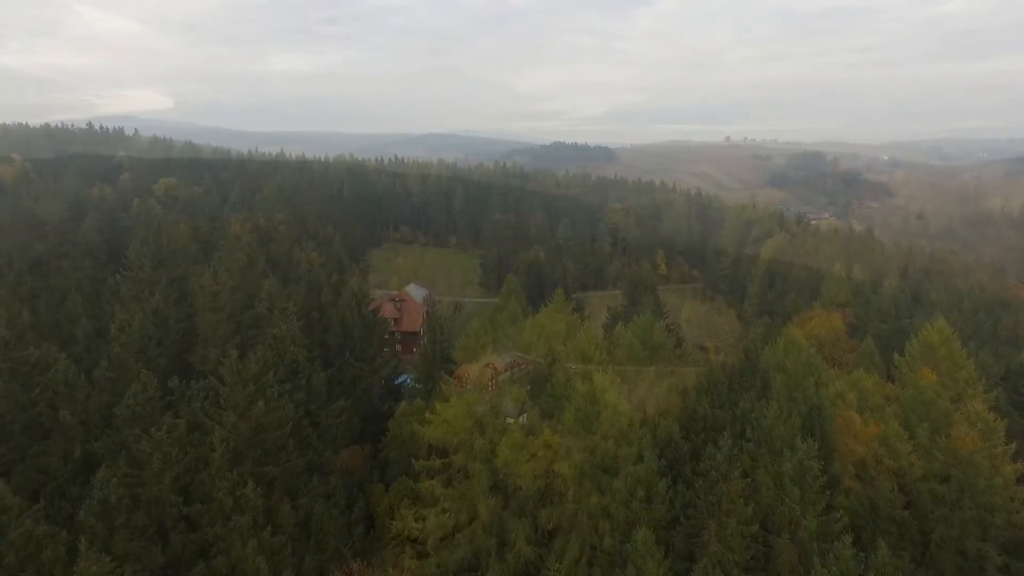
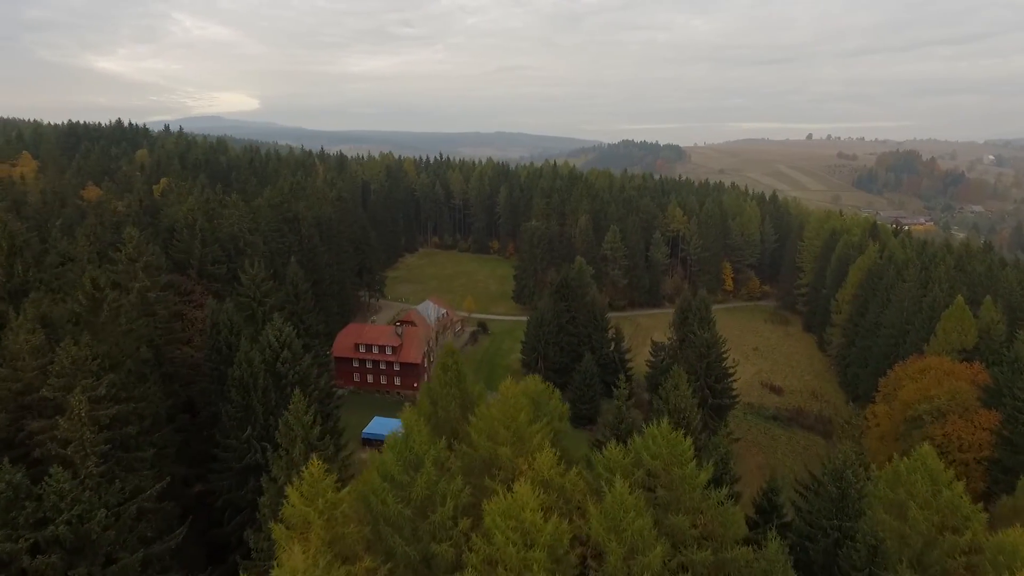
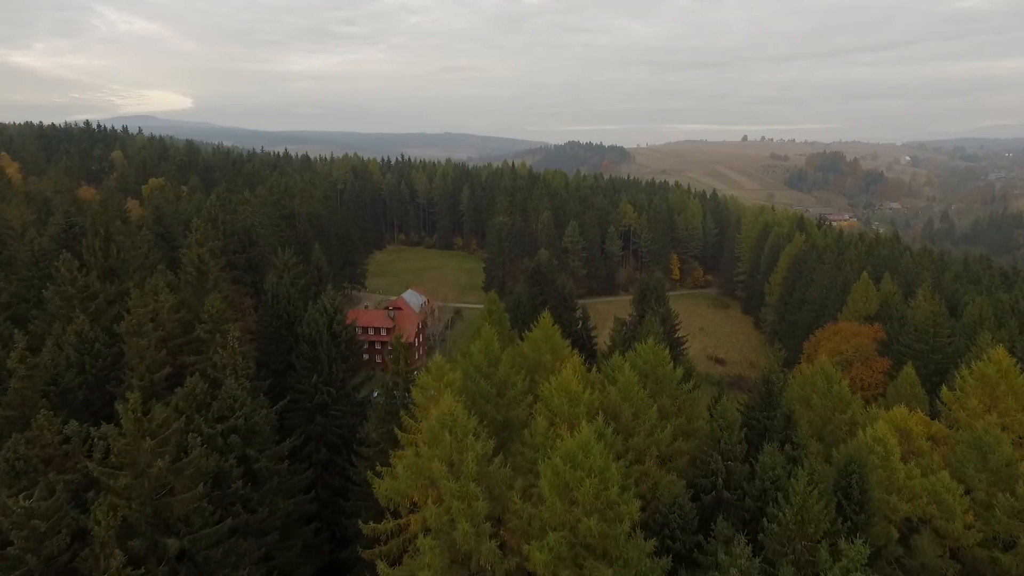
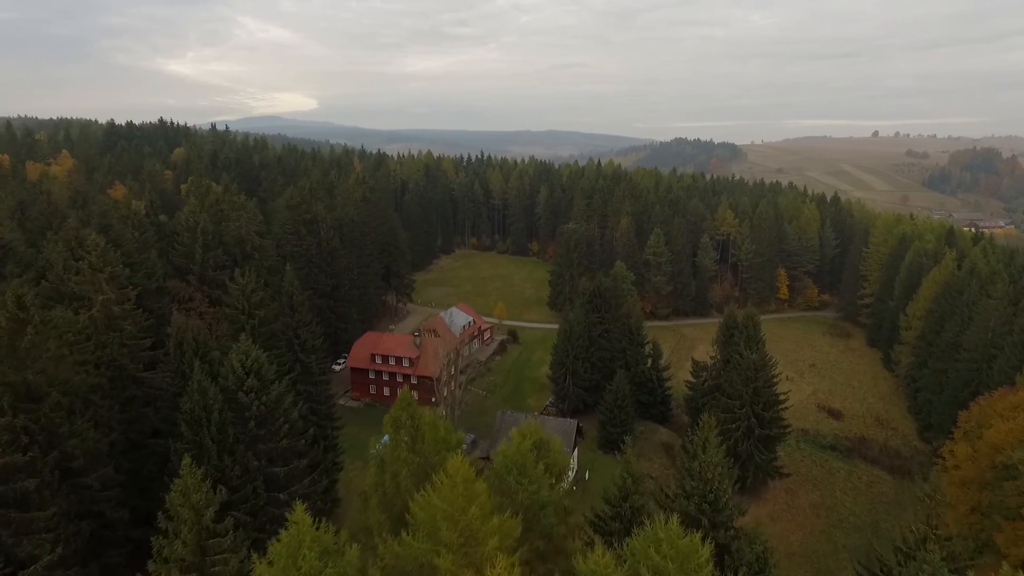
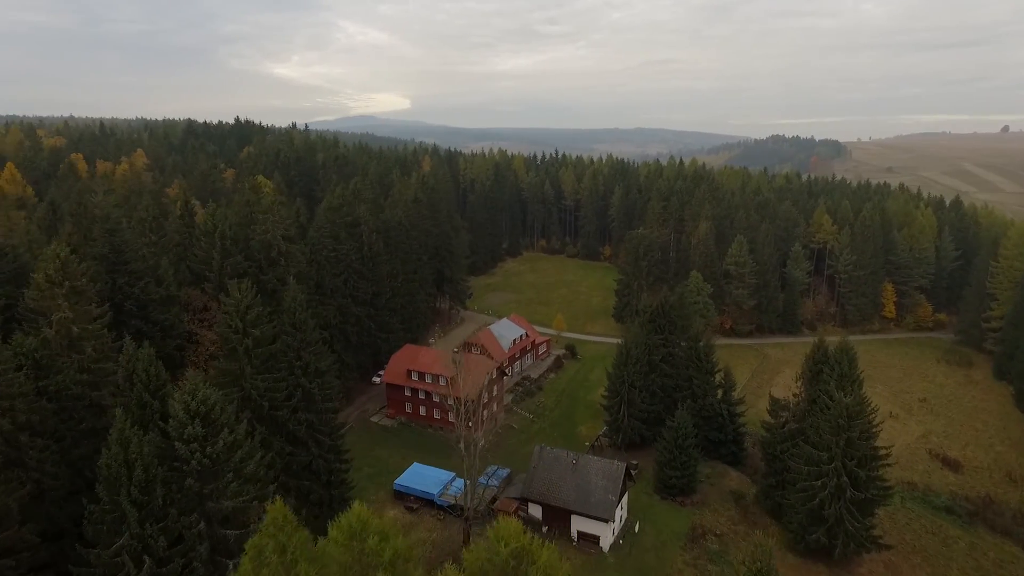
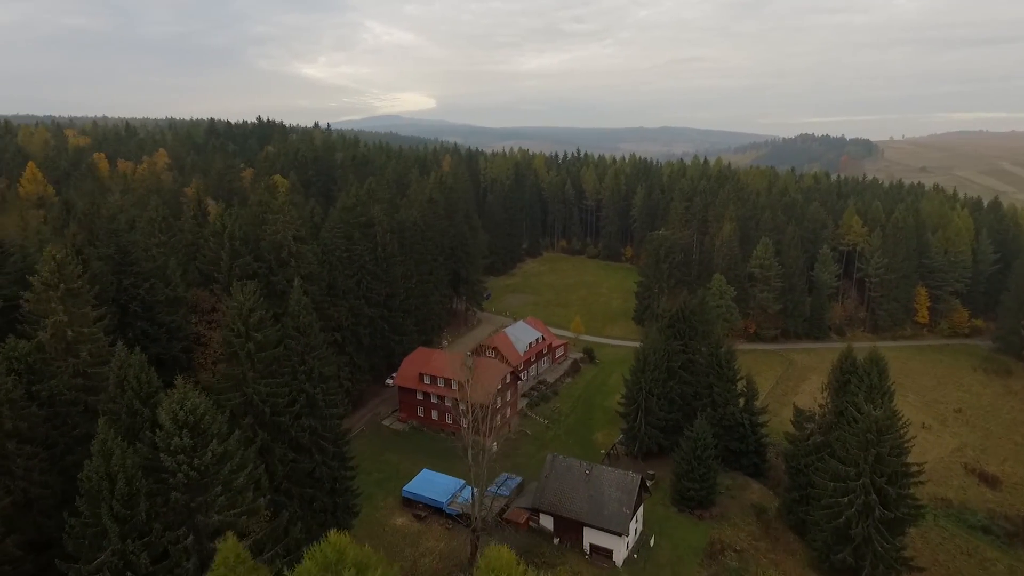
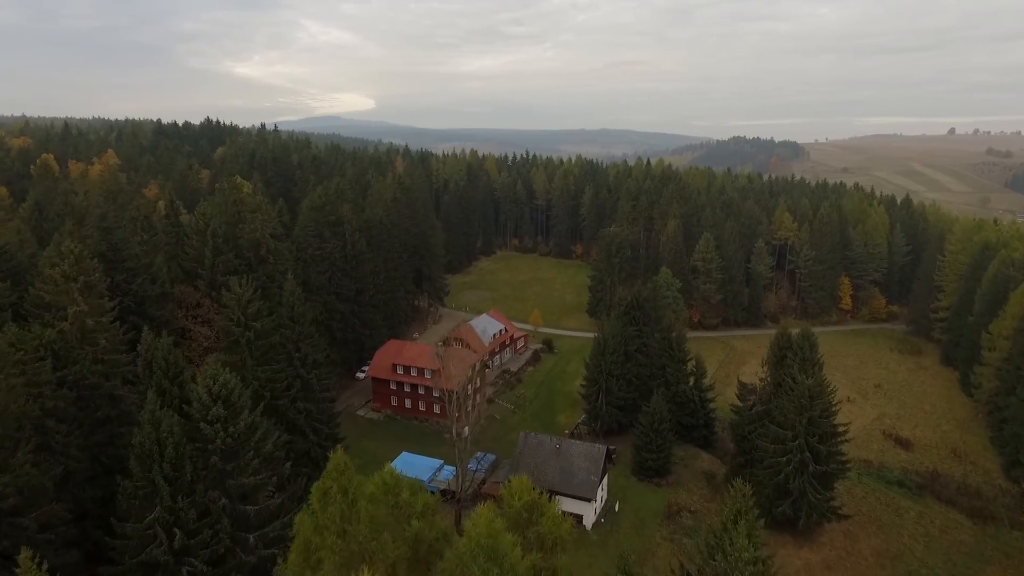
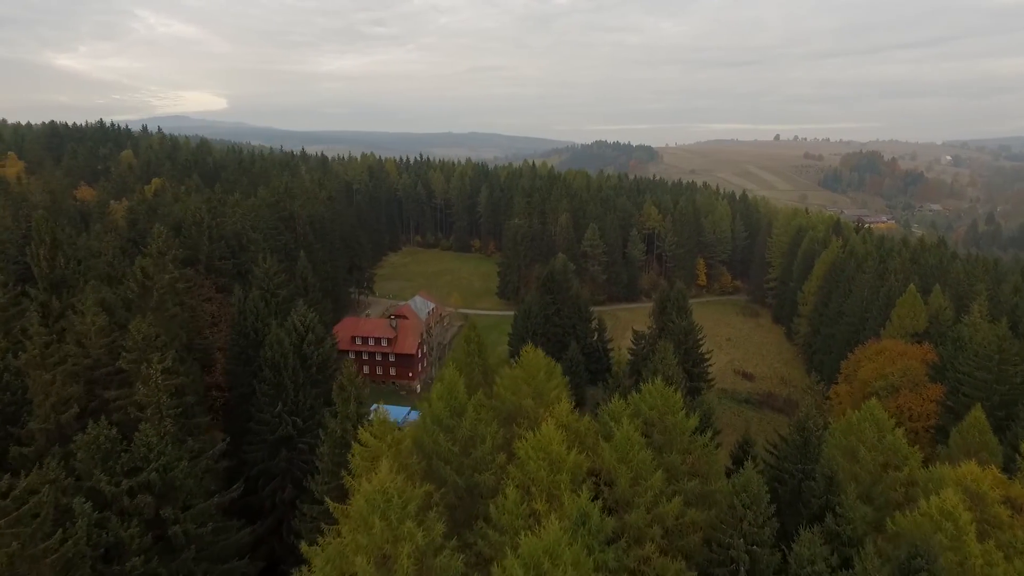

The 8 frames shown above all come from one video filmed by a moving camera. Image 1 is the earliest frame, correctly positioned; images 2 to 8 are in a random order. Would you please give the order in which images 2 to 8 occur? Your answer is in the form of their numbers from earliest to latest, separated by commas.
3, 8, 2, 4, 7, 5, 6
